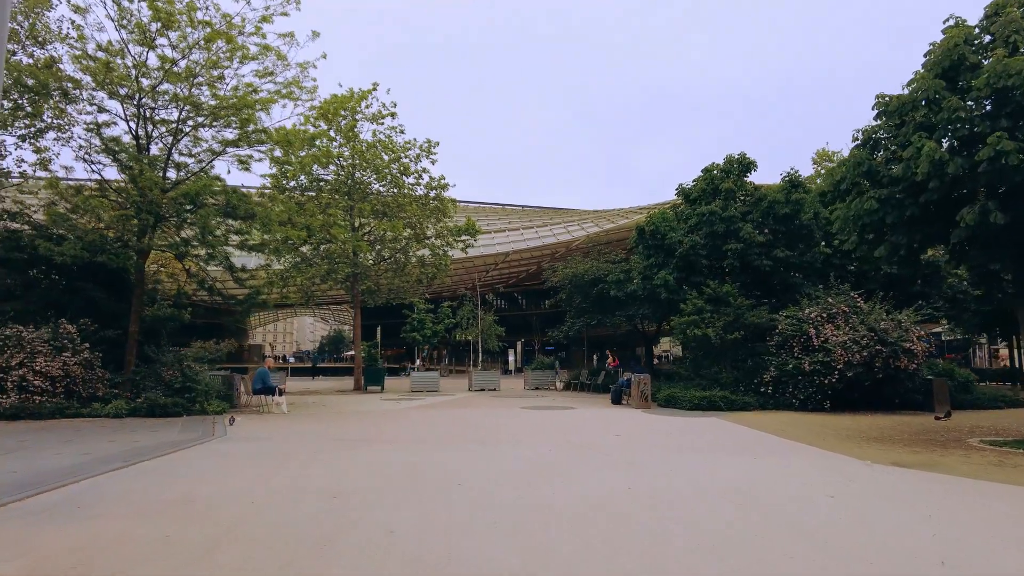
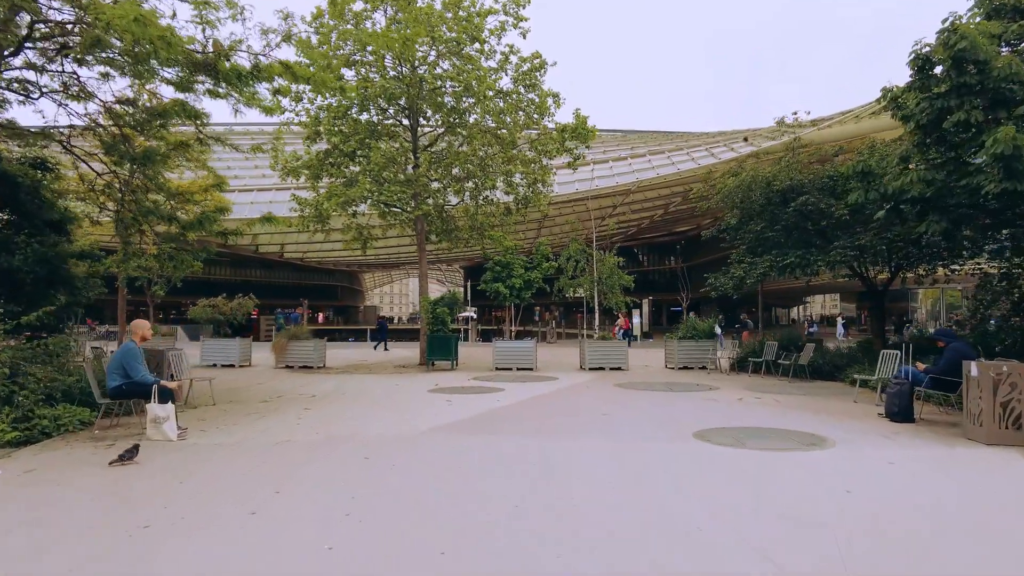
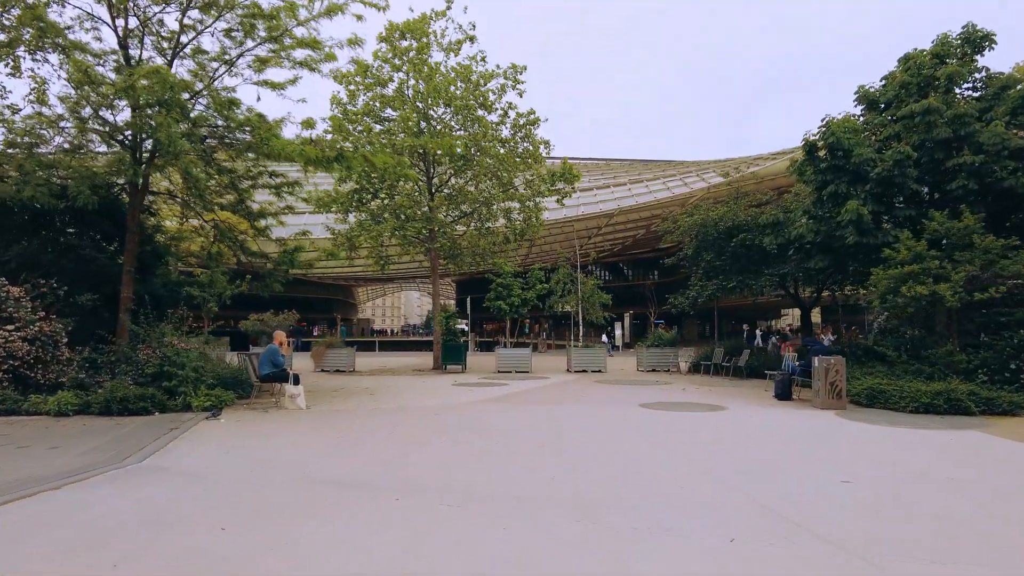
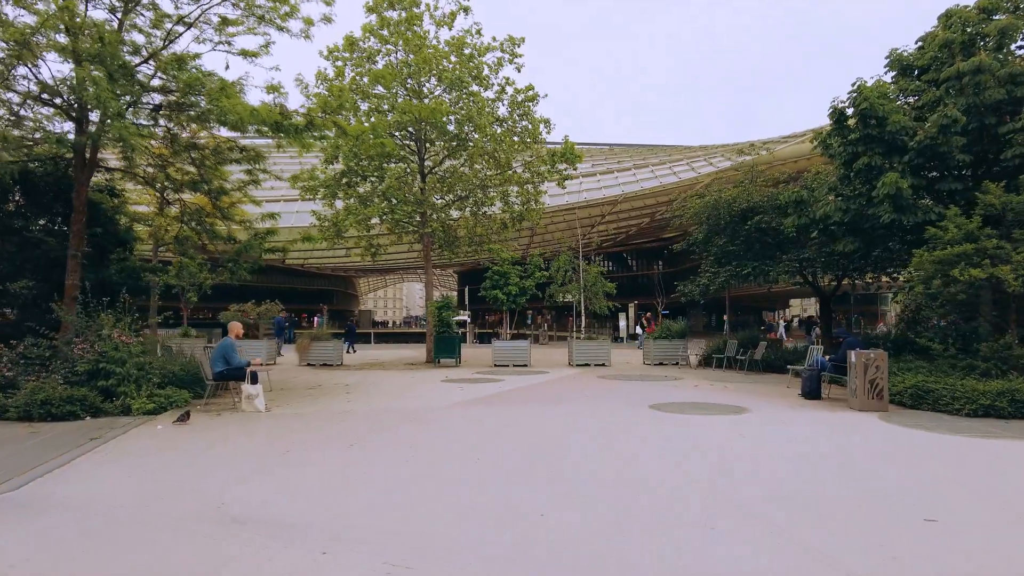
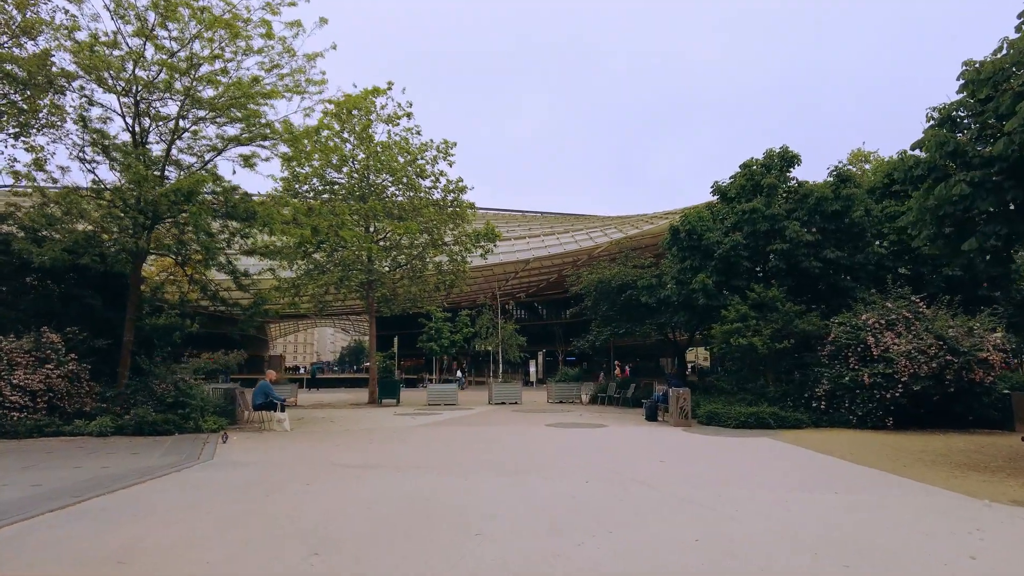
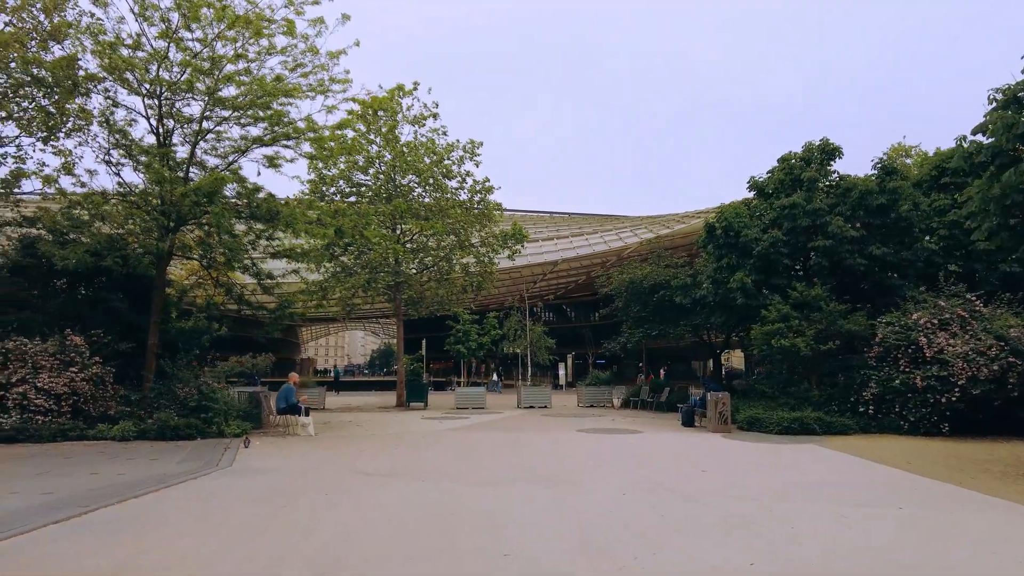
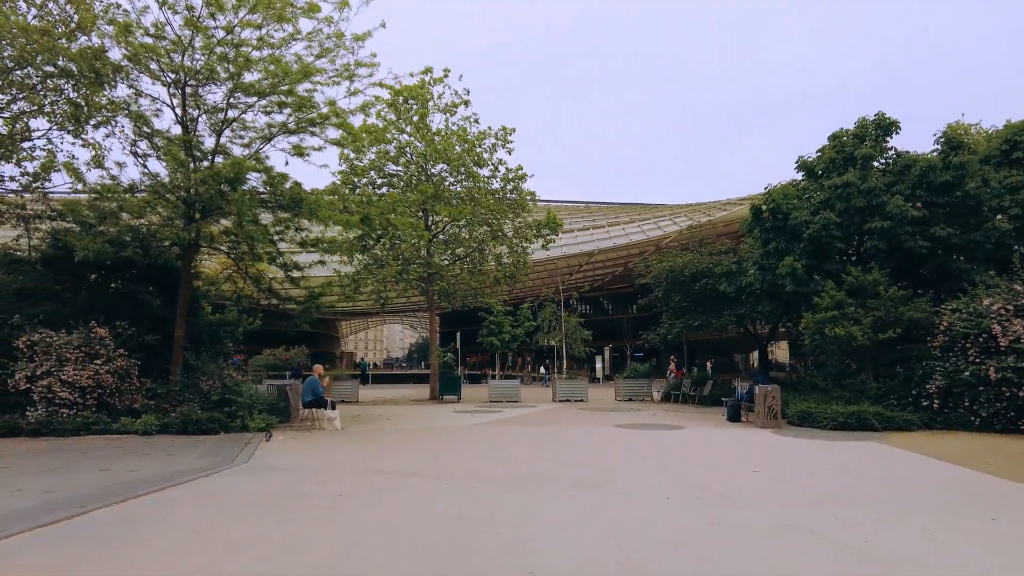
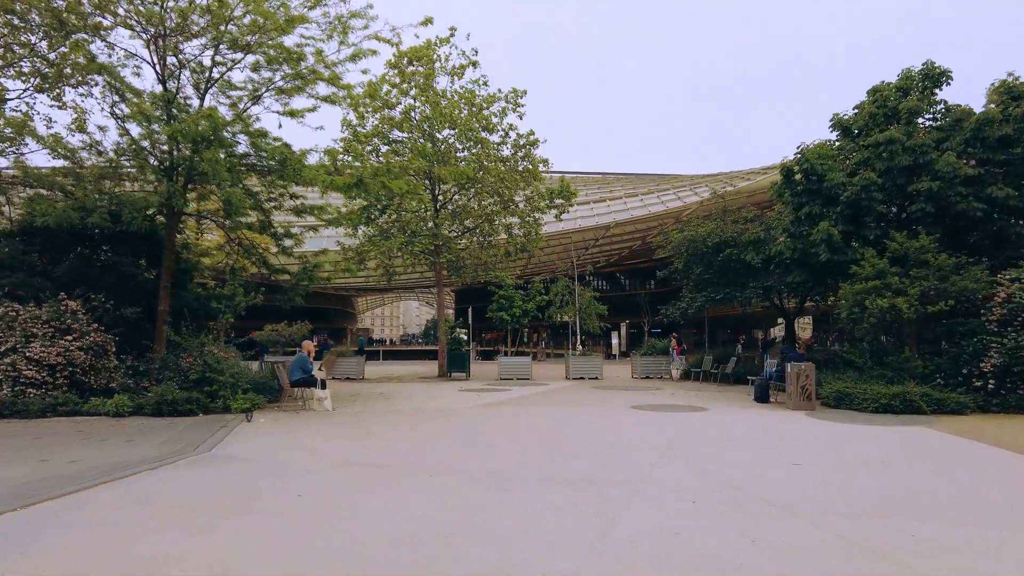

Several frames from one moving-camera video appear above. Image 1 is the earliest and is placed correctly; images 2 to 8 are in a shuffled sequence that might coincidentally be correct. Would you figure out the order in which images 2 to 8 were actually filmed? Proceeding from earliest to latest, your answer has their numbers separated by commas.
5, 6, 7, 8, 3, 4, 2
